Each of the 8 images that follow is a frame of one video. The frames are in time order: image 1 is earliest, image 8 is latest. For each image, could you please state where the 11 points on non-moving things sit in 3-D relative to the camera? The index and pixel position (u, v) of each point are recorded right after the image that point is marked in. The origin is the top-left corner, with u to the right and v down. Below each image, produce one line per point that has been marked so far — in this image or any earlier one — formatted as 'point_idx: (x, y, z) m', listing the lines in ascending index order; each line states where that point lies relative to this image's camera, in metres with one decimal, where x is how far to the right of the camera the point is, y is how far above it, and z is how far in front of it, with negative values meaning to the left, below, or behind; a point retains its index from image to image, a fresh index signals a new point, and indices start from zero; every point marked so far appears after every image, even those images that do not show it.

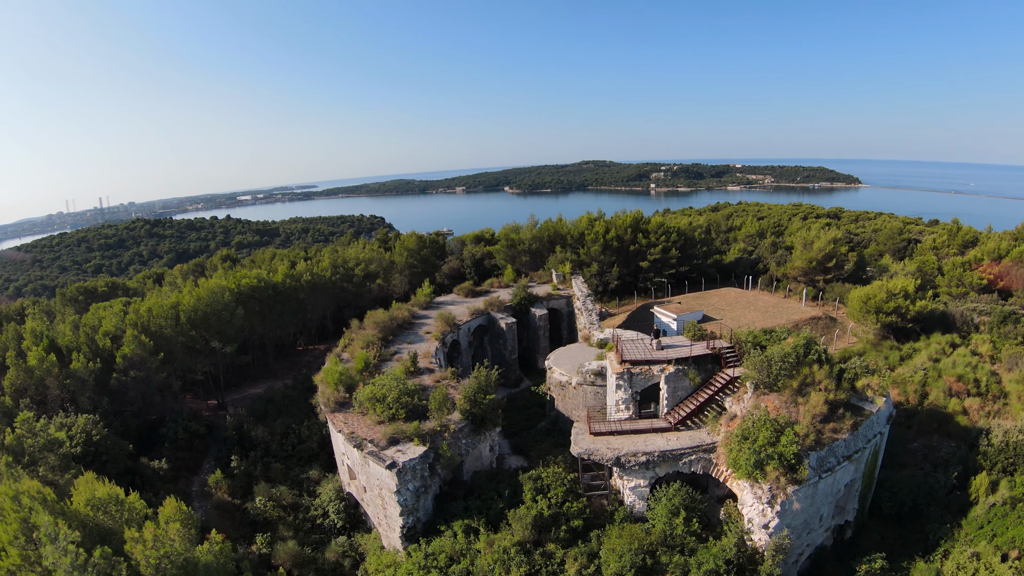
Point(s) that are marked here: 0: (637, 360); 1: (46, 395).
0: (+3.3, -1.9, +12.1) m
1: (-13.0, -3.0, +13.1) m
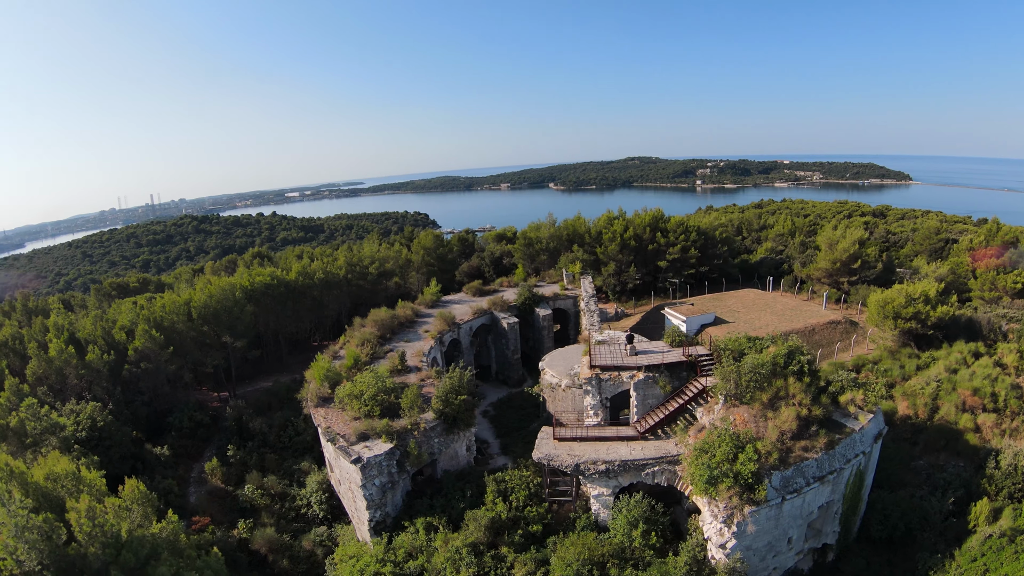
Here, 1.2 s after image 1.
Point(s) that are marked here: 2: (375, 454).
0: (+2.4, -2.0, +12.0) m
1: (-13.8, -2.9, +14.3) m
2: (-3.5, -4.1, +11.8) m
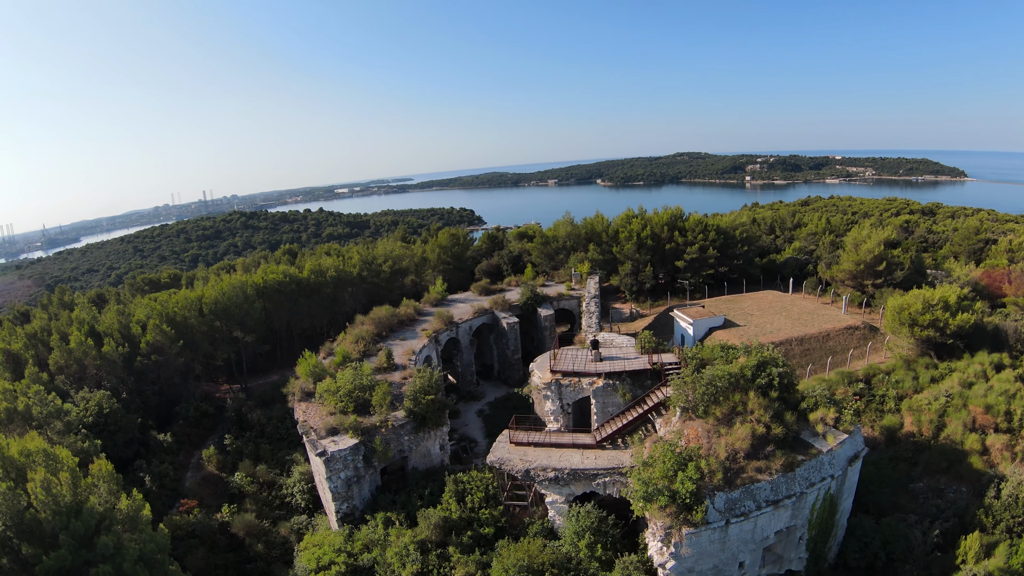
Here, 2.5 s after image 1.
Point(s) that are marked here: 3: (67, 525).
0: (+1.4, -2.1, +11.9) m
1: (-14.5, -2.8, +15.8) m
2: (-4.6, -4.2, +12.3) m
3: (-7.9, -4.0, +8.2) m
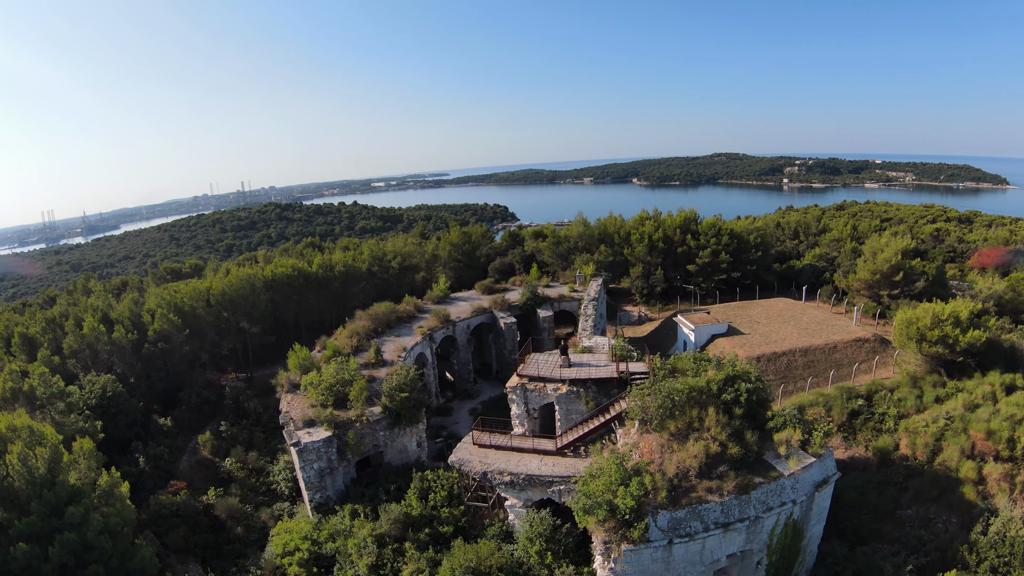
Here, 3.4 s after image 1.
0: (+0.5, -2.3, +11.9) m
1: (-15.1, -2.5, +16.9) m
2: (-5.5, -4.2, +12.8) m
3: (-9.1, -3.9, +8.9) m
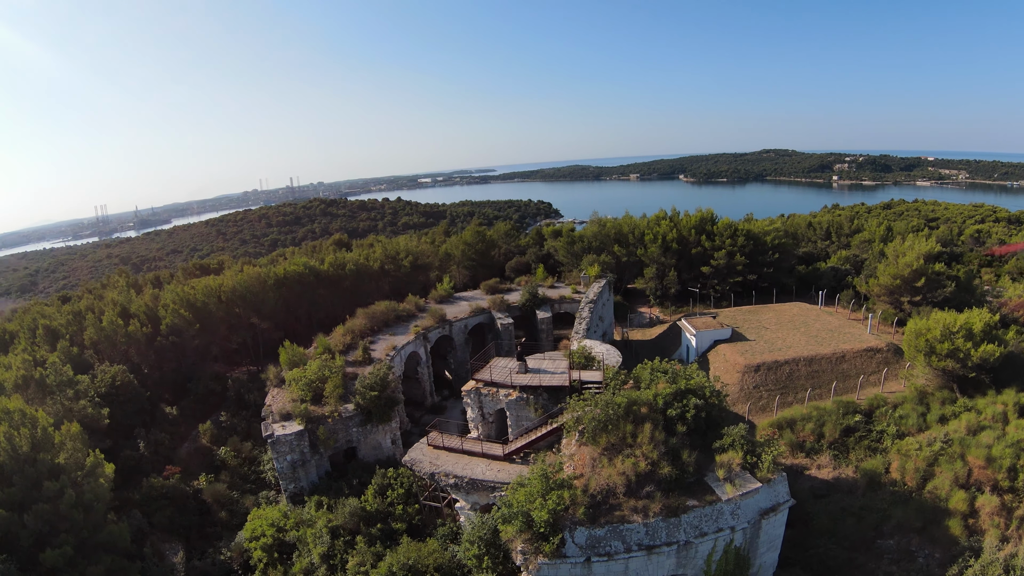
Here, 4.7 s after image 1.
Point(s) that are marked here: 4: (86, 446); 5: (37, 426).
0: (-0.7, -2.4, +12.1) m
1: (-15.8, -2.3, +18.4) m
2: (-6.6, -4.2, +13.5) m
3: (-10.5, -3.9, +9.9) m
4: (-10.7, -4.0, +11.7) m
5: (-11.2, -3.3, +11.0) m
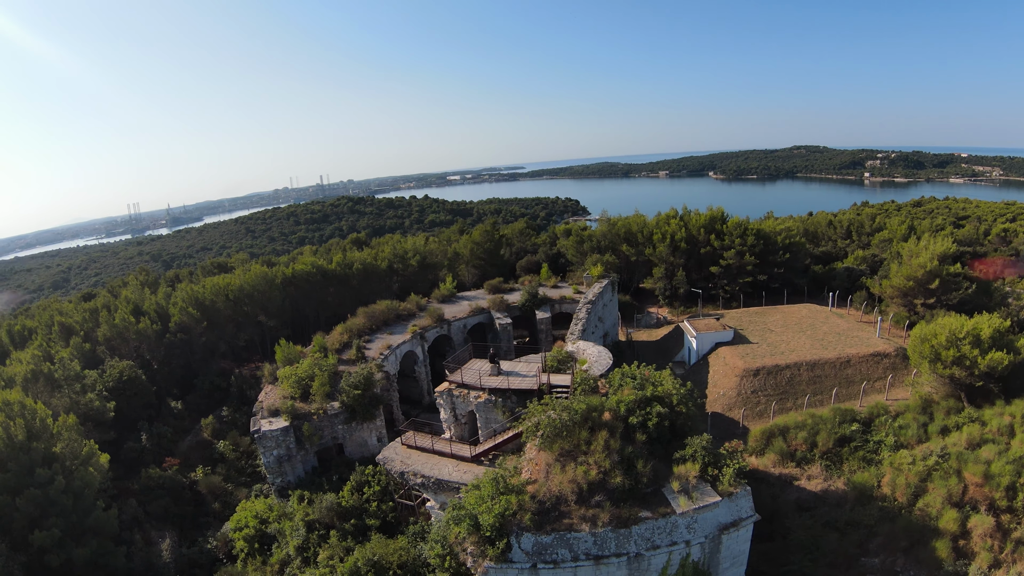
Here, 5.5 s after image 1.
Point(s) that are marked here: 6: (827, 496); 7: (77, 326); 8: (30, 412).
0: (-1.4, -2.5, +12.2) m
1: (-16.1, -2.3, +19.4) m
2: (-7.2, -4.2, +13.9) m
3: (-11.4, -3.9, +10.6) m
4: (-11.4, -4.0, +12.4) m
5: (-12.0, -3.3, +11.7) m
6: (+8.8, -5.8, +13.0) m
7: (-17.8, -1.5, +19.1) m
8: (-12.0, -3.2, +11.7) m
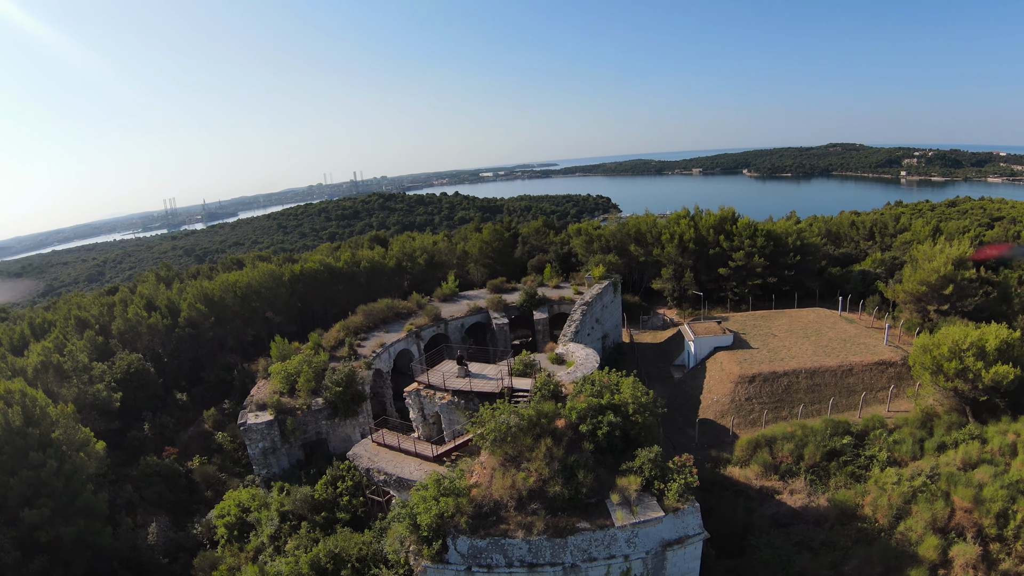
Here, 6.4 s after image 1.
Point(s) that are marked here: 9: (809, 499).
0: (-2.3, -2.5, +12.4) m
1: (-16.5, -2.1, +20.5) m
2: (-8.0, -4.2, +14.5) m
3: (-12.3, -3.8, +11.5) m
4: (-12.3, -3.9, +13.2) m
5: (-12.9, -3.2, +12.6) m
6: (+7.9, -6.0, +12.6) m
7: (-18.2, -1.3, +20.3) m
8: (-12.9, -3.1, +12.6) m
9: (+8.3, -5.8, +12.9) m
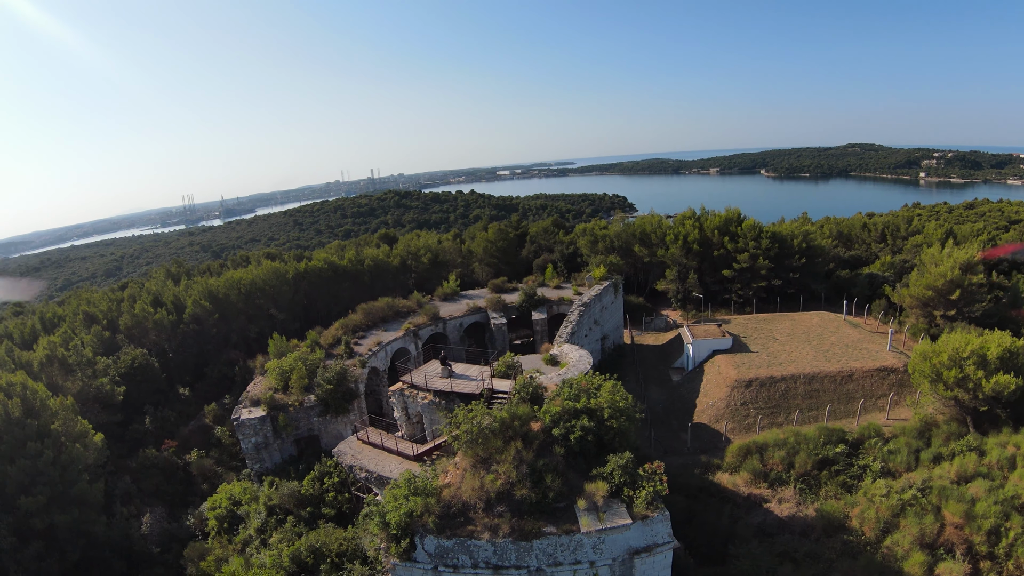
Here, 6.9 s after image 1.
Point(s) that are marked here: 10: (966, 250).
0: (-2.7, -2.5, +12.5) m
1: (-16.7, -1.9, +21.1) m
2: (-8.4, -4.1, +14.8) m
3: (-12.8, -3.8, +11.9) m
4: (-12.7, -3.8, +13.7) m
5: (-13.3, -3.1, +13.0) m
6: (+7.5, -6.1, +12.4) m
7: (-18.4, -1.2, +20.9) m
8: (-13.4, -3.0, +13.0) m
9: (+7.8, -5.9, +12.7) m
10: (+19.2, +1.5, +19.6) m
